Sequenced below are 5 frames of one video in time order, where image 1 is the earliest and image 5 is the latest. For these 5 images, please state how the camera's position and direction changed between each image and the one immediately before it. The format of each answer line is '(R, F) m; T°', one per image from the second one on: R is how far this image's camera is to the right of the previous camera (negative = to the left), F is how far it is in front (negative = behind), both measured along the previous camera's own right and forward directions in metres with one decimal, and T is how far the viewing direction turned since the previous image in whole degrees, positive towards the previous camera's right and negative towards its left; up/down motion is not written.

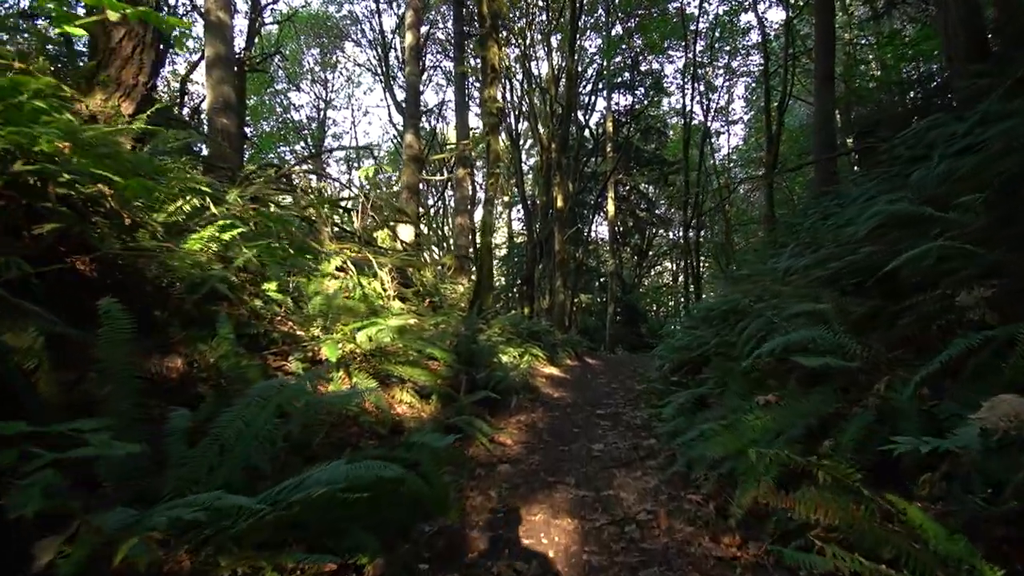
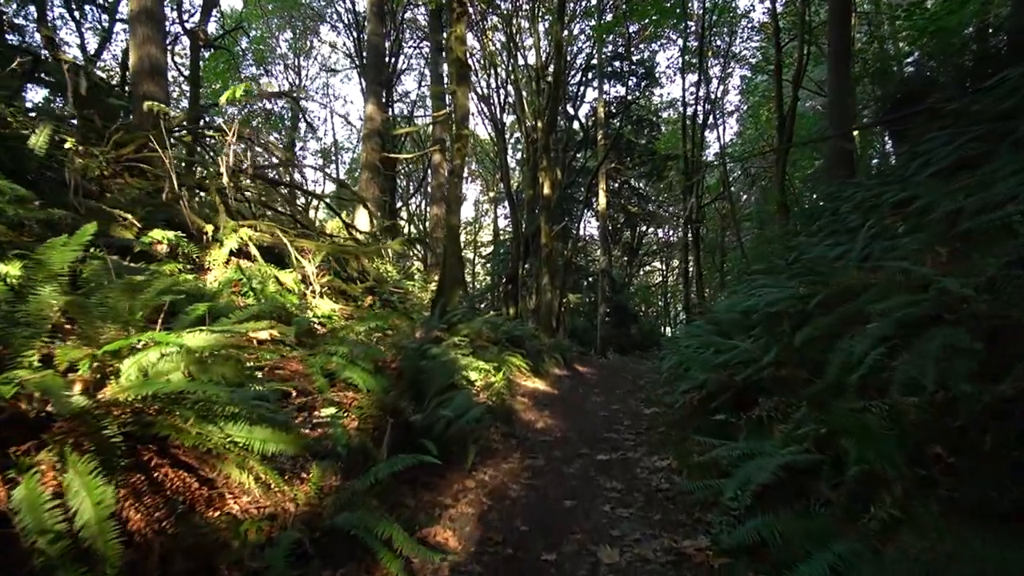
(+0.3, +2.6) m; +1°
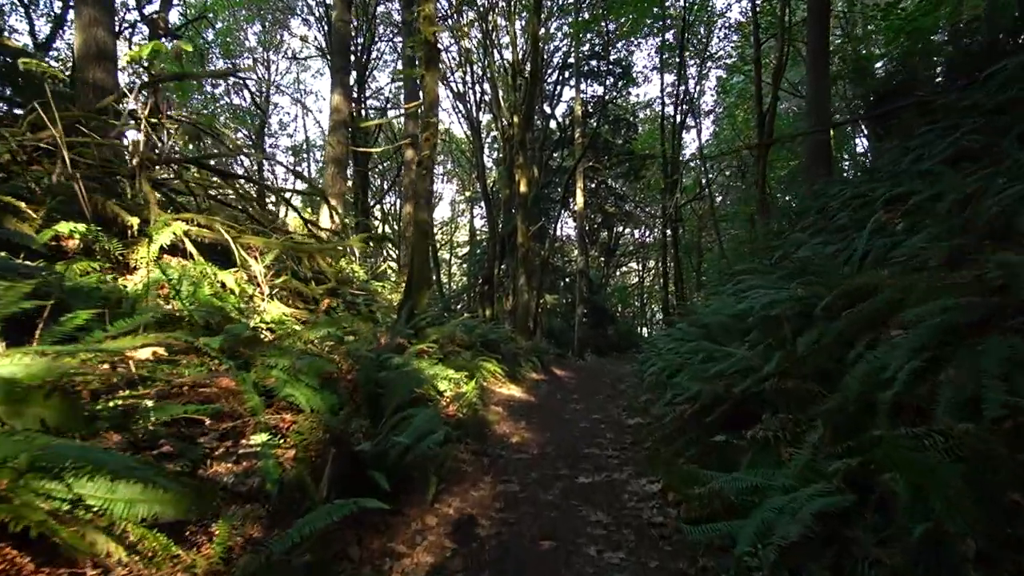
(+0.1, +0.7) m; +2°
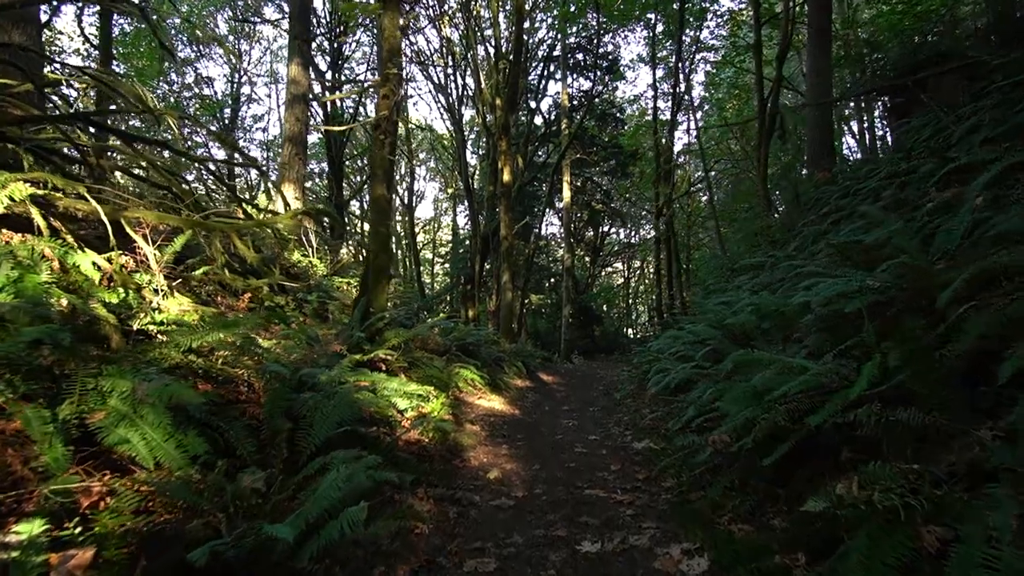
(+0.1, +1.6) m; +2°
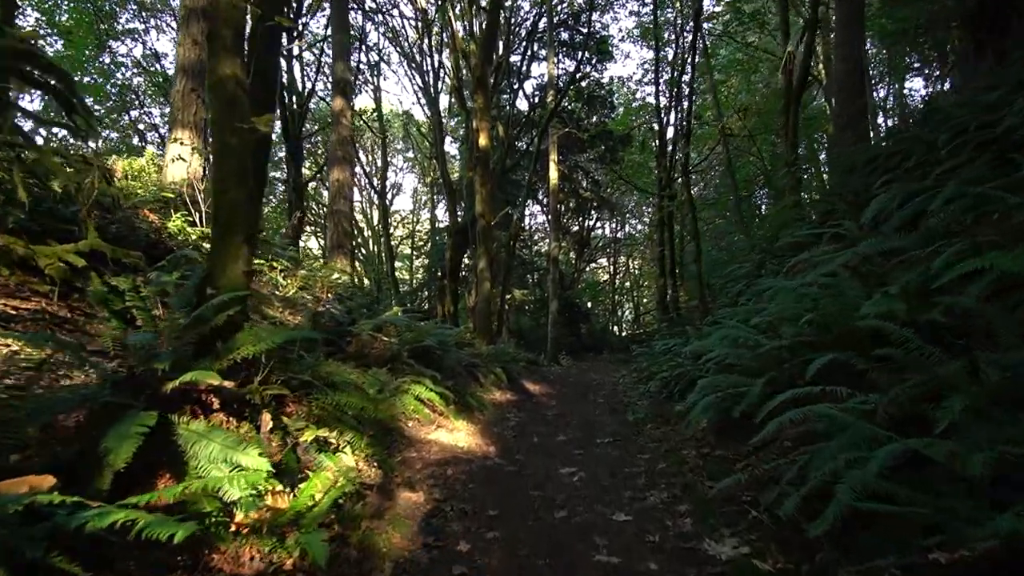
(+0.1, +3.2) m; +2°
